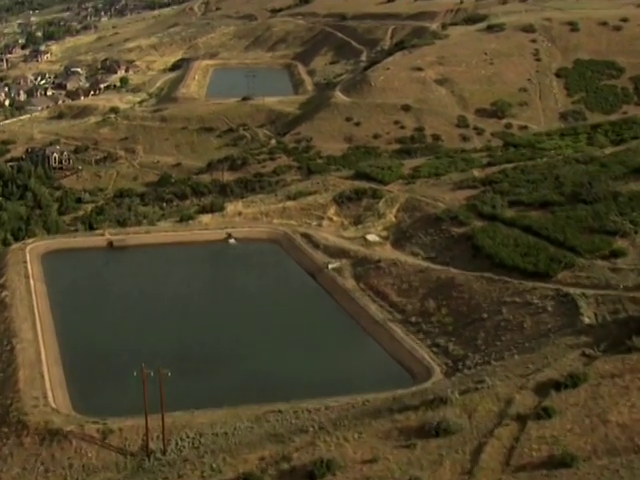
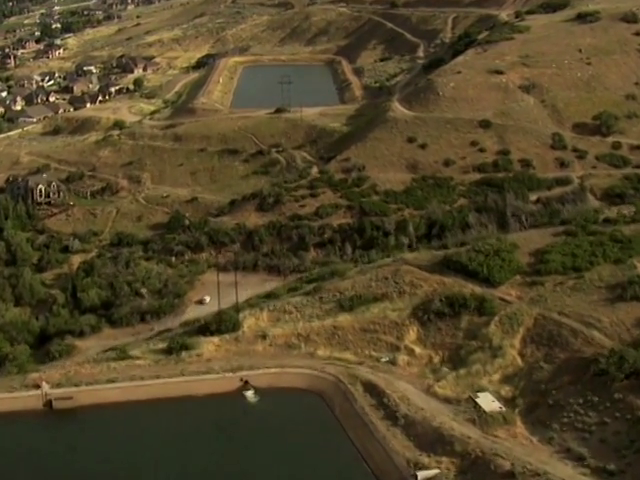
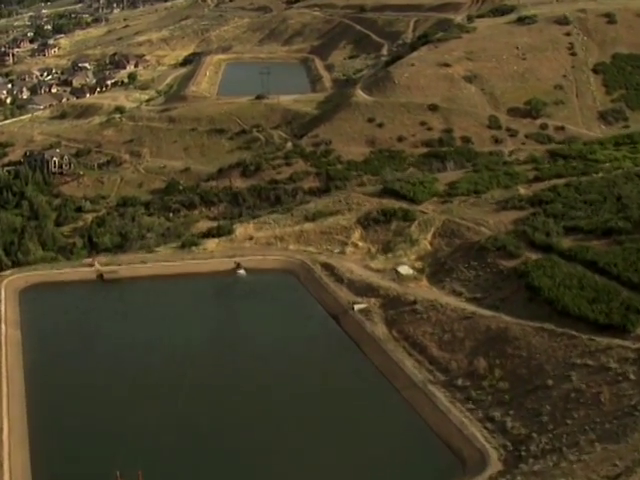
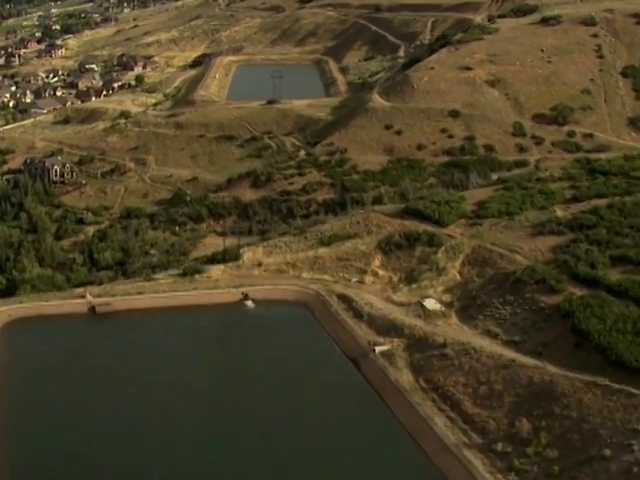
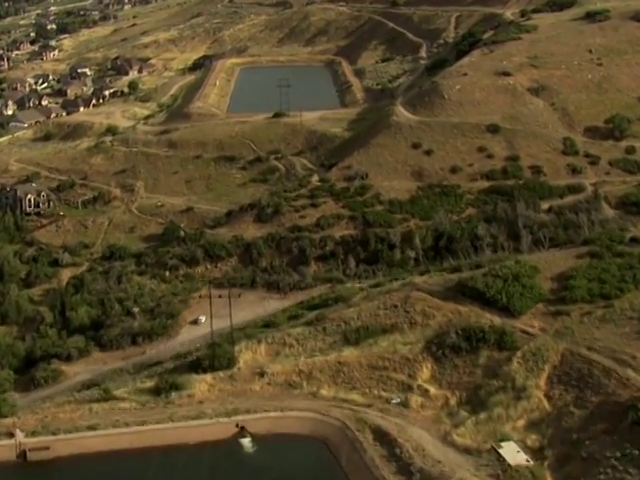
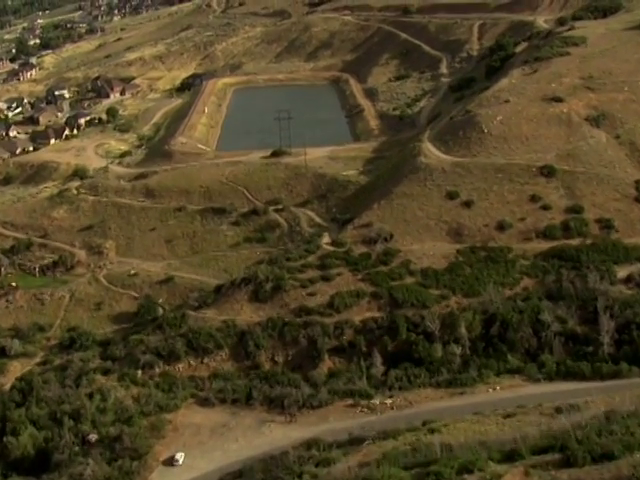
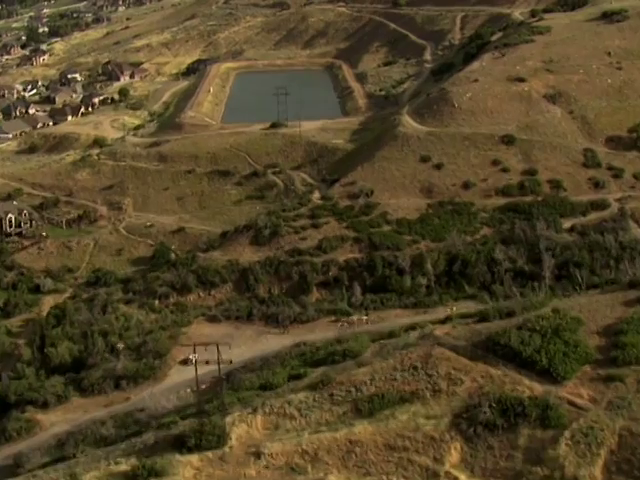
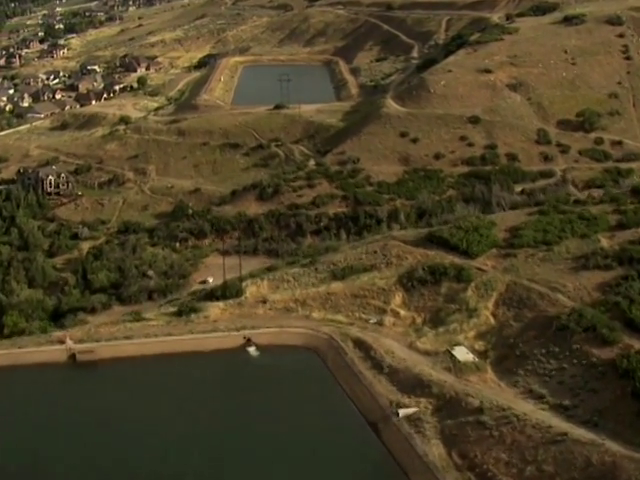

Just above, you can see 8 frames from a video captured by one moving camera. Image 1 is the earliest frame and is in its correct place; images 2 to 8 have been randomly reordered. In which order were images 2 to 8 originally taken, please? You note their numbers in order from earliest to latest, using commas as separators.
3, 4, 8, 2, 5, 7, 6
